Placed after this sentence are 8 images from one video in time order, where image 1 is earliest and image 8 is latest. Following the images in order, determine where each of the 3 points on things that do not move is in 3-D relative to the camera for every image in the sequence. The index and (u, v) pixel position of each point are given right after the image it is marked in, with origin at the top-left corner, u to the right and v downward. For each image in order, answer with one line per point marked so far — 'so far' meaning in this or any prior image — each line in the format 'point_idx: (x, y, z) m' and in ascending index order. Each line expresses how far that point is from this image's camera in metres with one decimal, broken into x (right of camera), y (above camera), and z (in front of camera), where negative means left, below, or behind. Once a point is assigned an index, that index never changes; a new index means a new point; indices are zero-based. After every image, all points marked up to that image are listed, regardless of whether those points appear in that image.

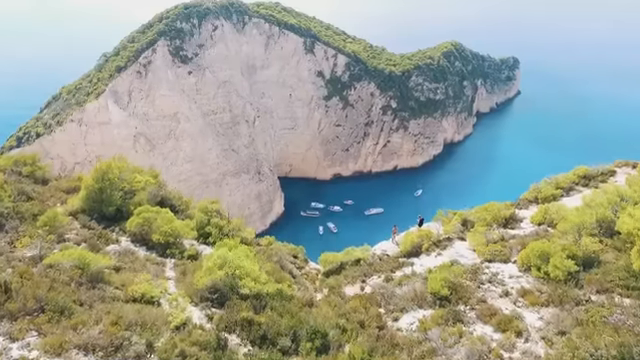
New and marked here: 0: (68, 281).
0: (-12.5, -5.0, +19.3) m
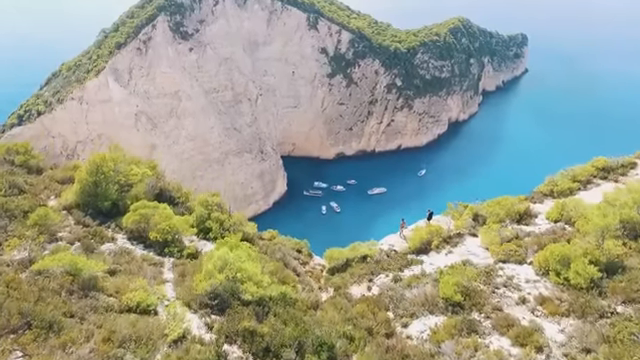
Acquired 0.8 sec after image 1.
0: (-12.2, -5.1, +18.1) m
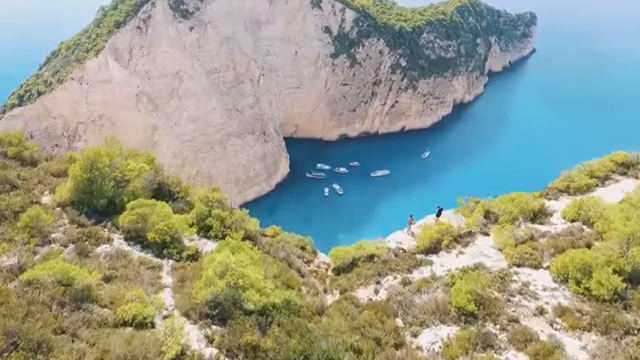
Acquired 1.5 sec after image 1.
0: (-11.9, -5.4, +17.0) m
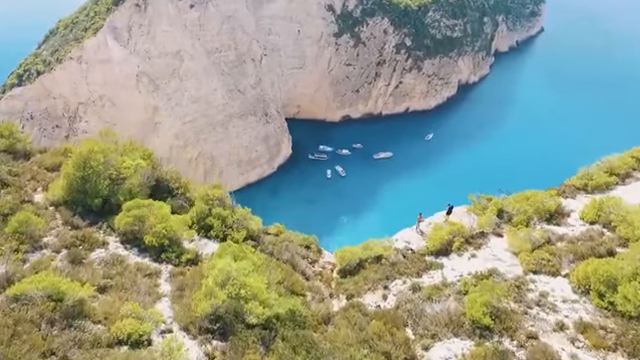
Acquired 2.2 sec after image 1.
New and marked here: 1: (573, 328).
0: (-11.6, -5.8, +15.9) m
1: (+12.3, -7.2, +18.9) m
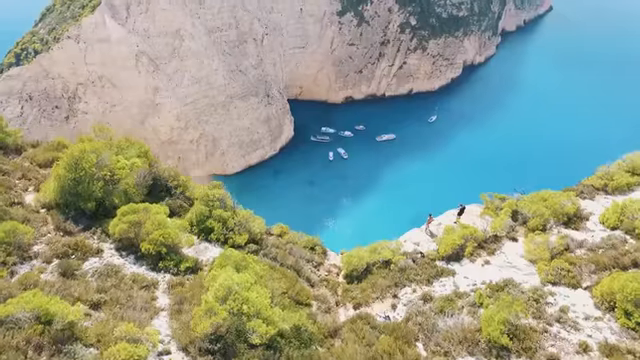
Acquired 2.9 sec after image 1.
0: (-11.3, -6.3, +14.8) m
1: (+12.7, -7.8, +17.7) m
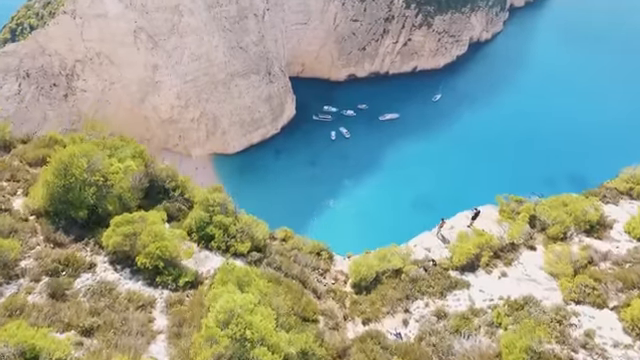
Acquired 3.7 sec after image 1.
0: (-10.9, -7.2, +13.5) m
1: (+13.0, -8.6, +16.4) m
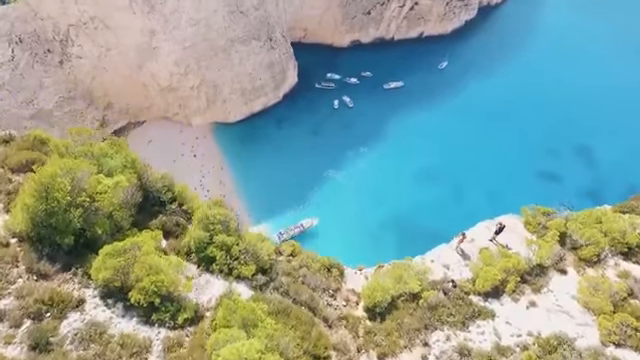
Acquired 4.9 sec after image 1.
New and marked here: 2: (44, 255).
0: (-10.3, -9.1, +11.7) m
1: (+13.6, -10.4, +14.7) m
2: (-14.1, -3.8, +19.8) m
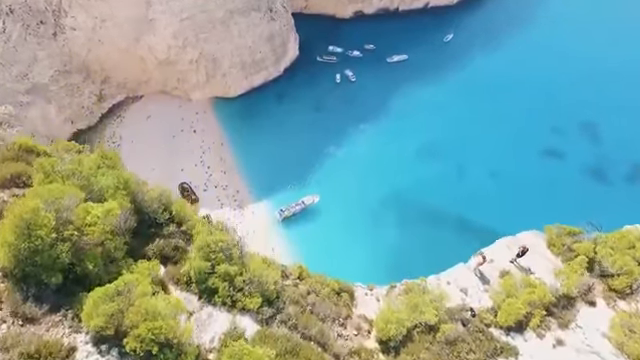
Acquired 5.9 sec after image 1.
0: (-9.8, -11.2, +10.4) m
1: (+14.2, -12.4, +13.4) m
2: (-13.5, -5.3, +18.1) m
